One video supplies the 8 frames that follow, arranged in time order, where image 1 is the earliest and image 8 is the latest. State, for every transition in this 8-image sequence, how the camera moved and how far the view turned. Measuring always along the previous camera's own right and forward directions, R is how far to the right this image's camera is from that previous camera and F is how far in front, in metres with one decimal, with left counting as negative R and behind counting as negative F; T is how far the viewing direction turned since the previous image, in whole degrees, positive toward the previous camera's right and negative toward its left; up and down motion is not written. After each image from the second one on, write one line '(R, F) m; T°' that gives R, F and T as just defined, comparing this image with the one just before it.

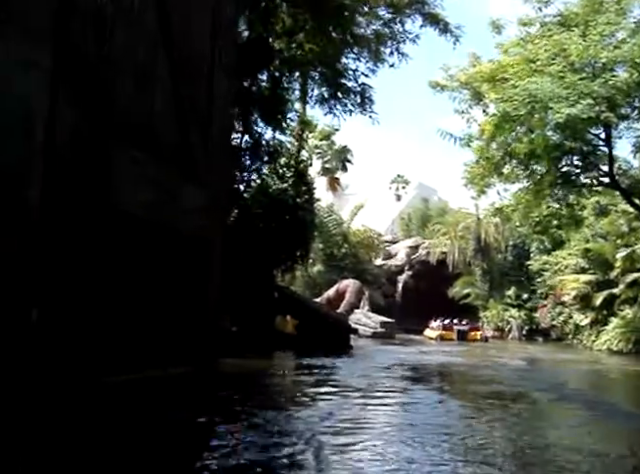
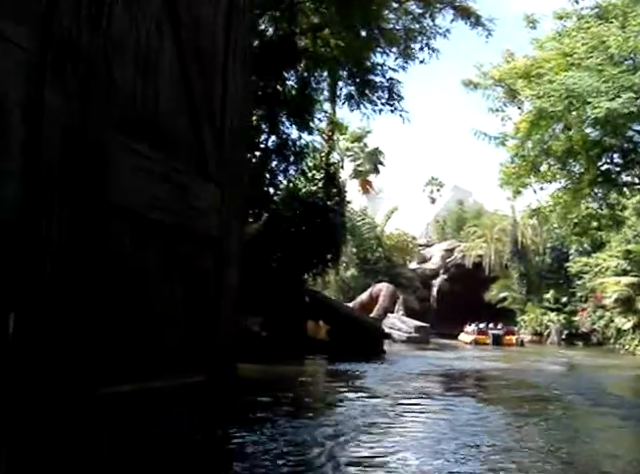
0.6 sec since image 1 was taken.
(+0.1, +0.3) m; -3°
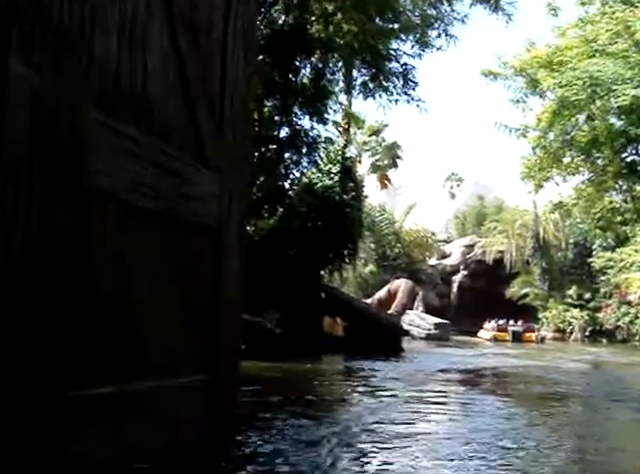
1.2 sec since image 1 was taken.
(+0.1, +0.3) m; -1°
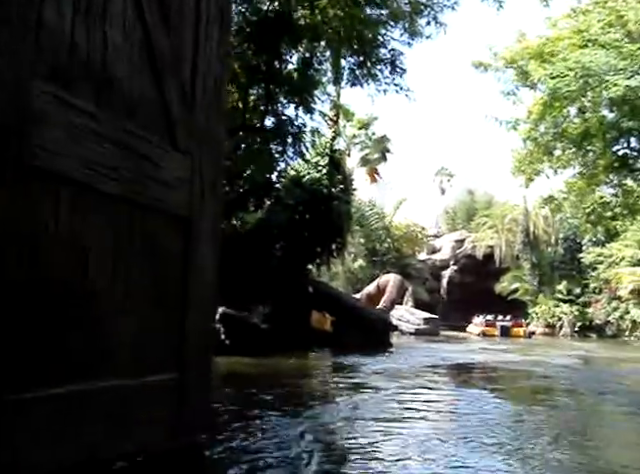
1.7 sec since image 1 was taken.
(+0.1, +0.2) m; +1°
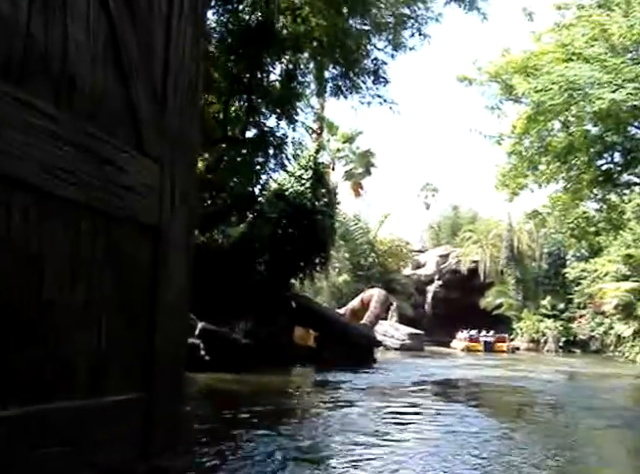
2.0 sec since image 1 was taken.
(0.0, +0.2) m; +1°
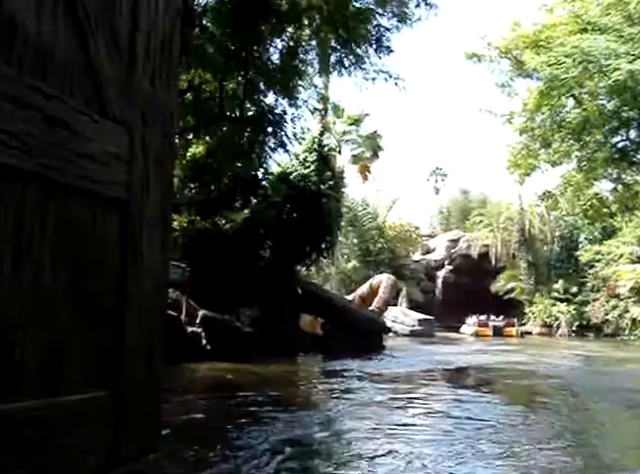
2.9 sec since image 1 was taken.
(+0.1, +0.4) m; -1°
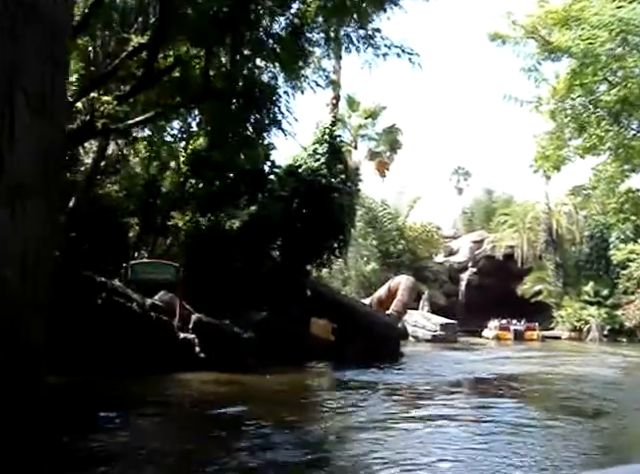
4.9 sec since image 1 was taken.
(+0.2, +1.1) m; -2°
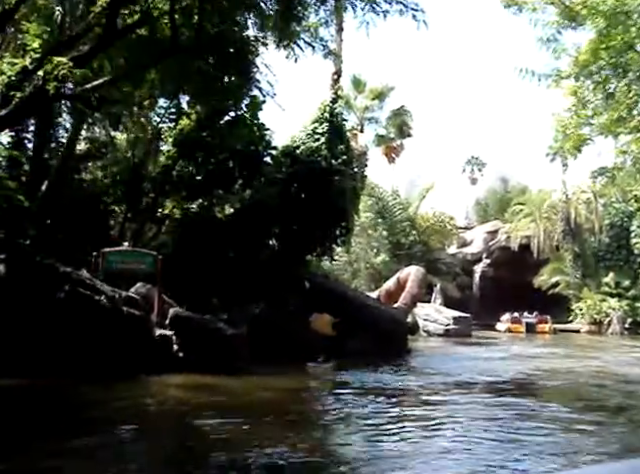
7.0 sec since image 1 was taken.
(+0.2, +1.1) m; -1°
